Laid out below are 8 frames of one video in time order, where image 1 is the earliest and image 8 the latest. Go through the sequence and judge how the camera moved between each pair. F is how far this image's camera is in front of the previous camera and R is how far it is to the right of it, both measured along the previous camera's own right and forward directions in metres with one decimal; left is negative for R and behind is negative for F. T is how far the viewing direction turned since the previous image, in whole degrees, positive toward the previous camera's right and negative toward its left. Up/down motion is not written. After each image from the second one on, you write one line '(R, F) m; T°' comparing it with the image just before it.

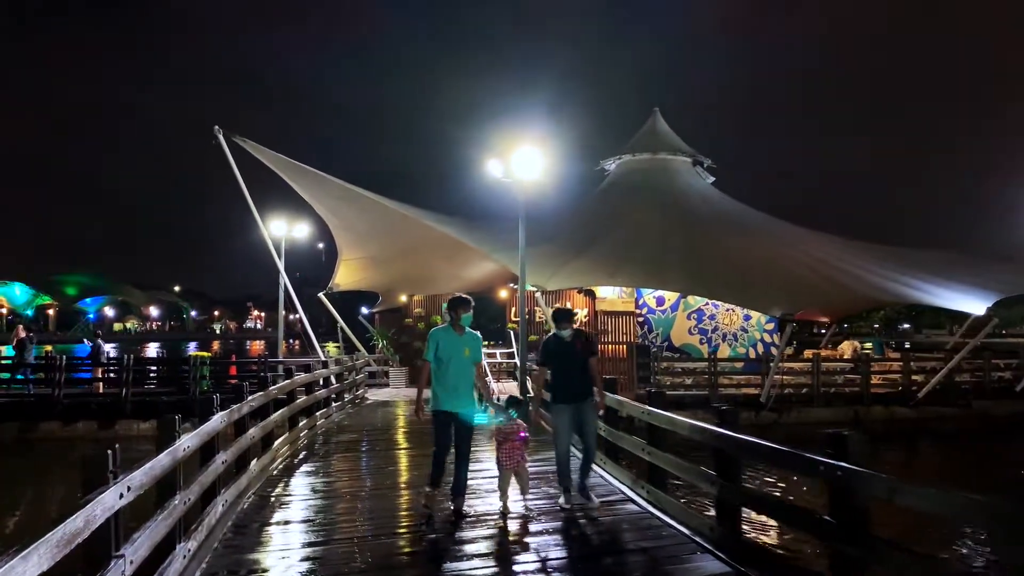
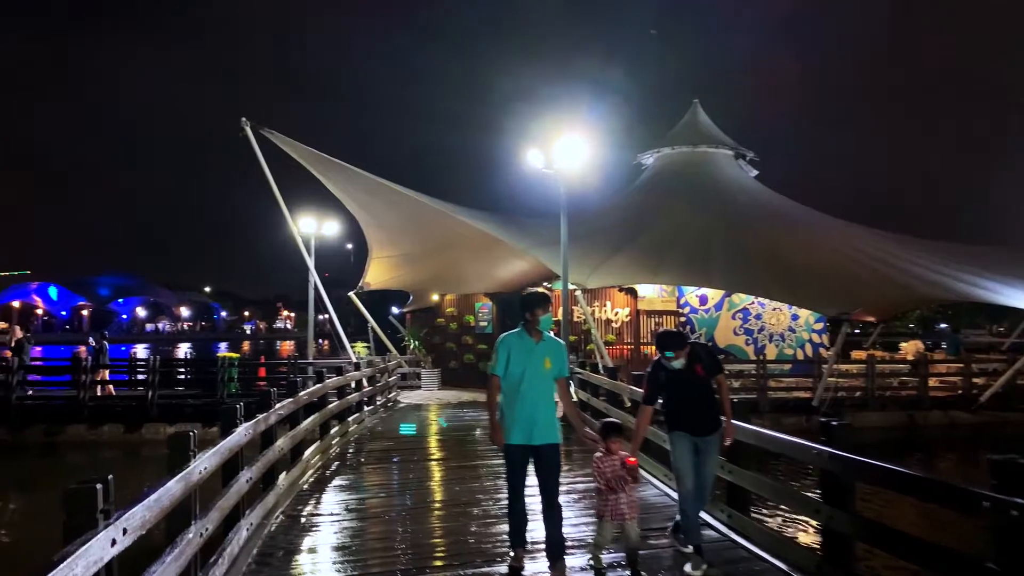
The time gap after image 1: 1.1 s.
(-0.2, +0.6) m; -2°
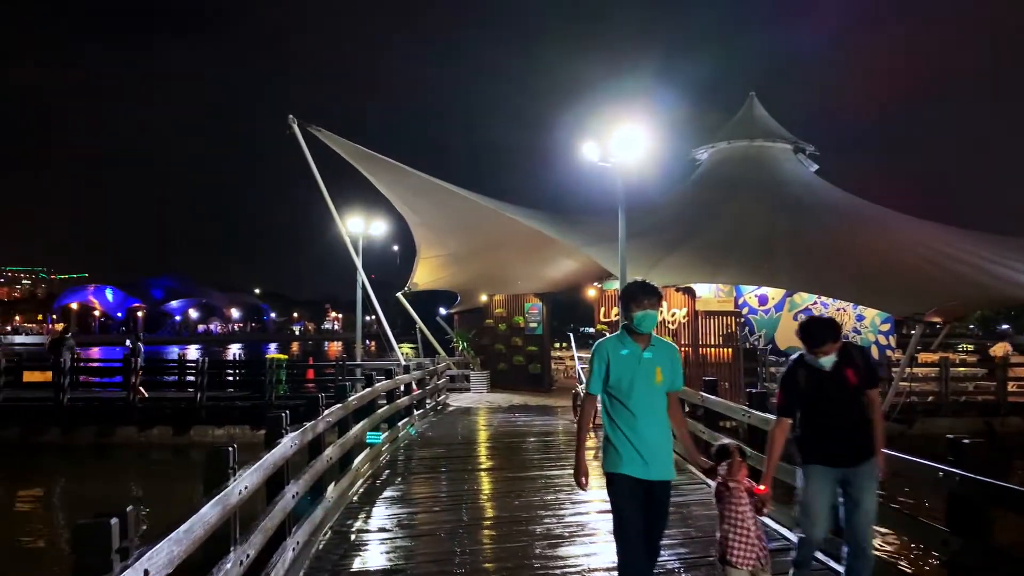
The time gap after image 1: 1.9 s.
(-0.1, +0.4) m; -4°
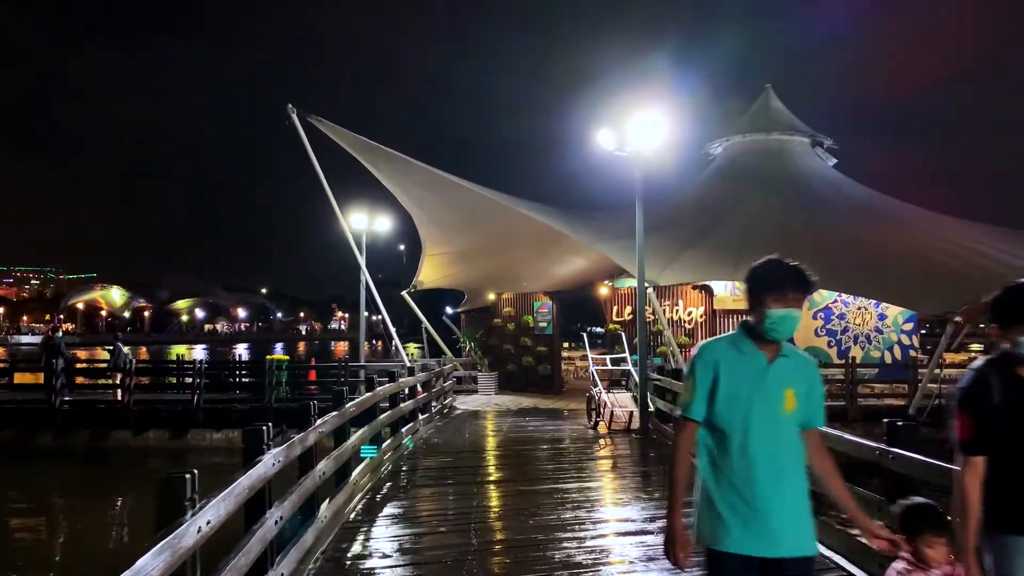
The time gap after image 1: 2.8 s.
(0.0, +0.5) m; -1°
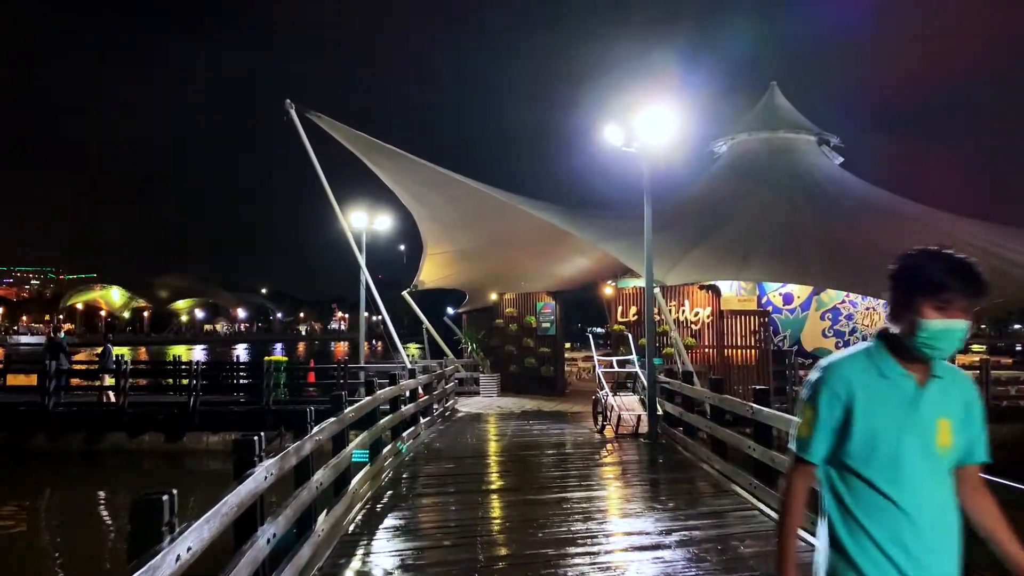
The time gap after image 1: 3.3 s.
(0.0, +0.2) m; 0°
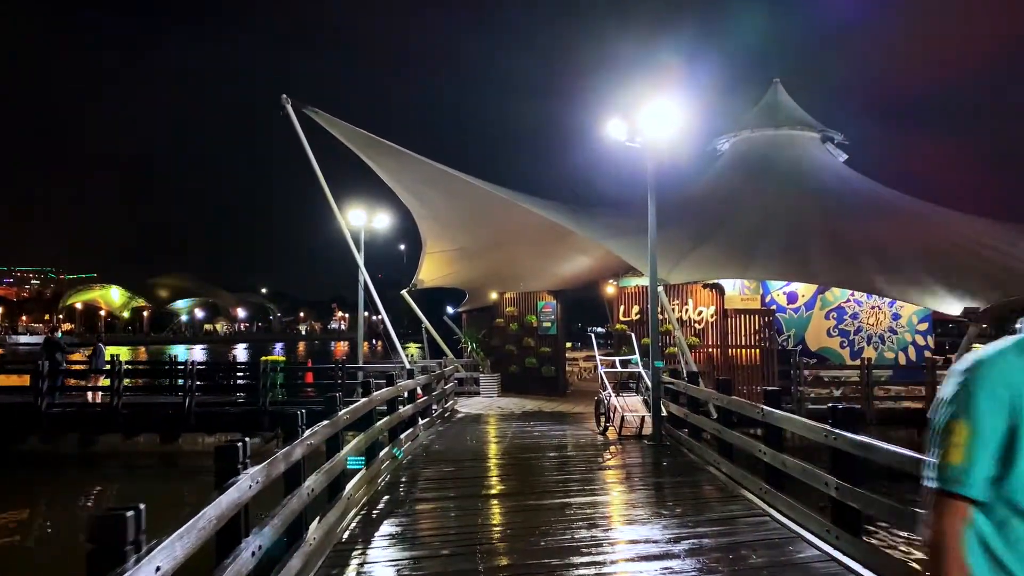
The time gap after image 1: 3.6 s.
(0.0, +0.2) m; 0°
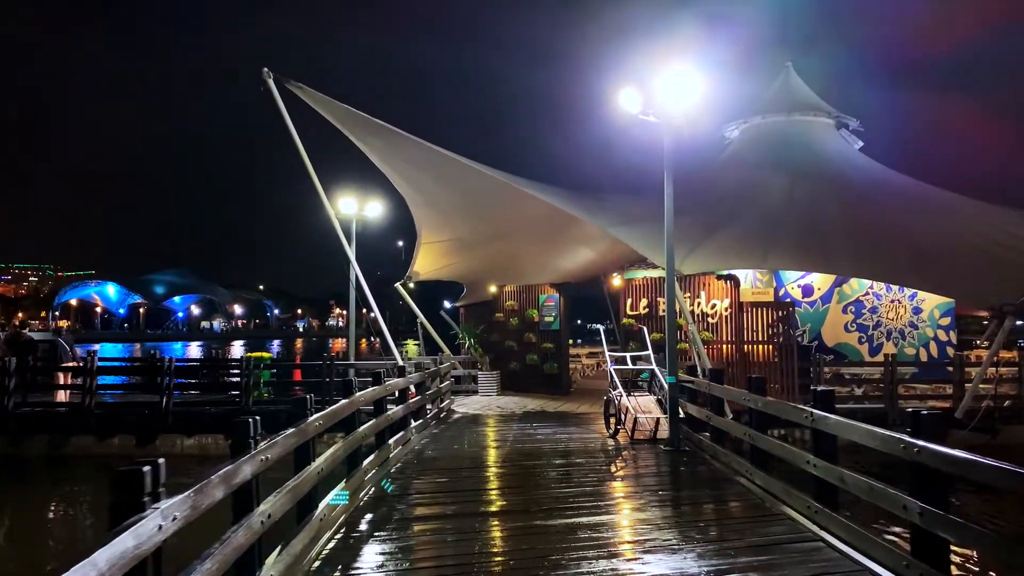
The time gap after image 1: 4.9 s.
(0.0, +0.7) m; 0°
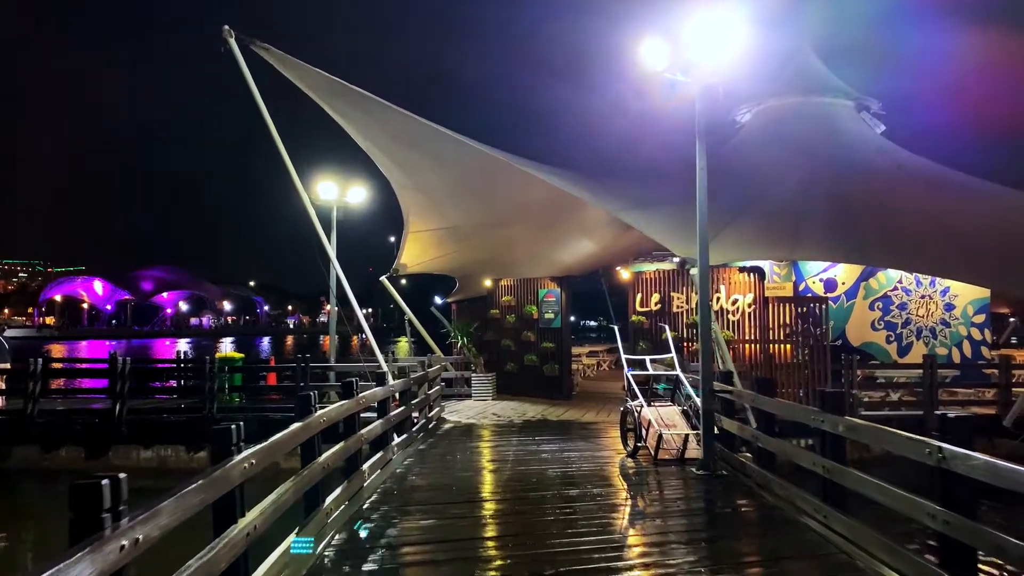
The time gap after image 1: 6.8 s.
(-0.1, +1.1) m; +1°
